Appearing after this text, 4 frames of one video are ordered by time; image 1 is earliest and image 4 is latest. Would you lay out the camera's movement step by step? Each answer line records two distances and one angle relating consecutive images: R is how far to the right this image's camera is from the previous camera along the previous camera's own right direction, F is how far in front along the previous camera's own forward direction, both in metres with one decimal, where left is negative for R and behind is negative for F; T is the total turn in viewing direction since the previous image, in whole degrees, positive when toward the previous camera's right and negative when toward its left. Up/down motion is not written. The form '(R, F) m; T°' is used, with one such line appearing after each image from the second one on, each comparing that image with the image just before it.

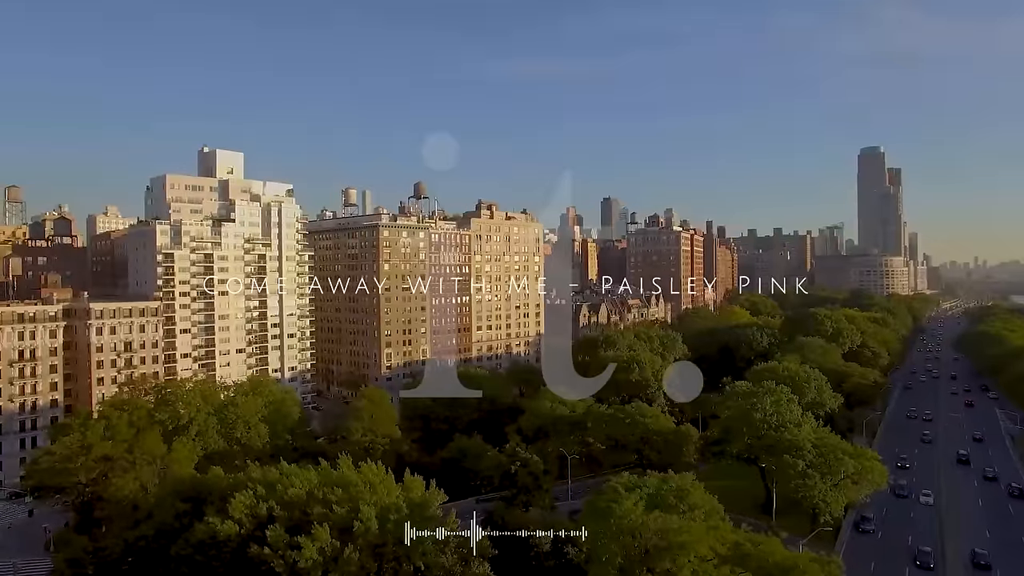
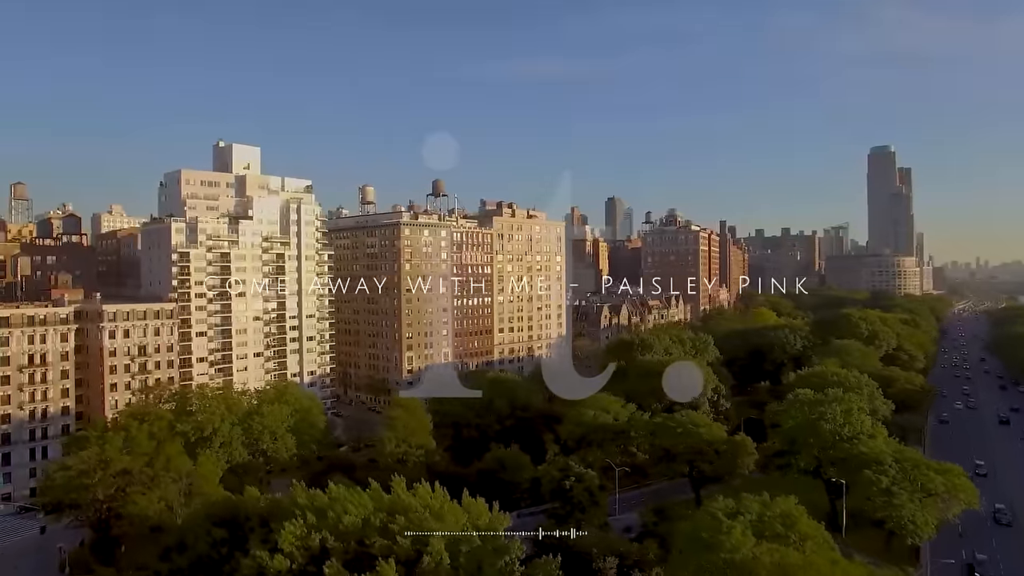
(-3.2, +3.7) m; 0°
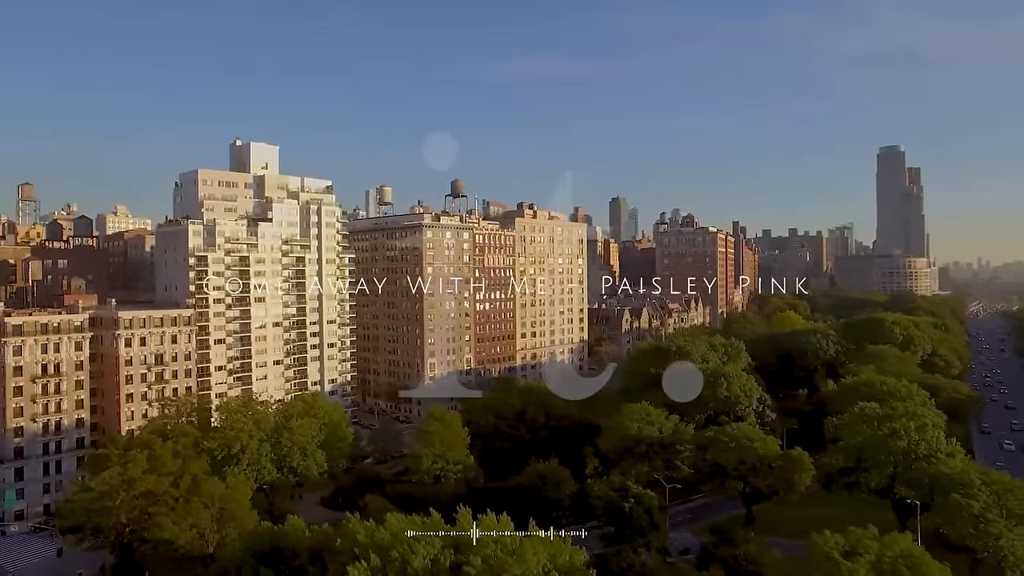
(-3.0, +3.2) m; 0°
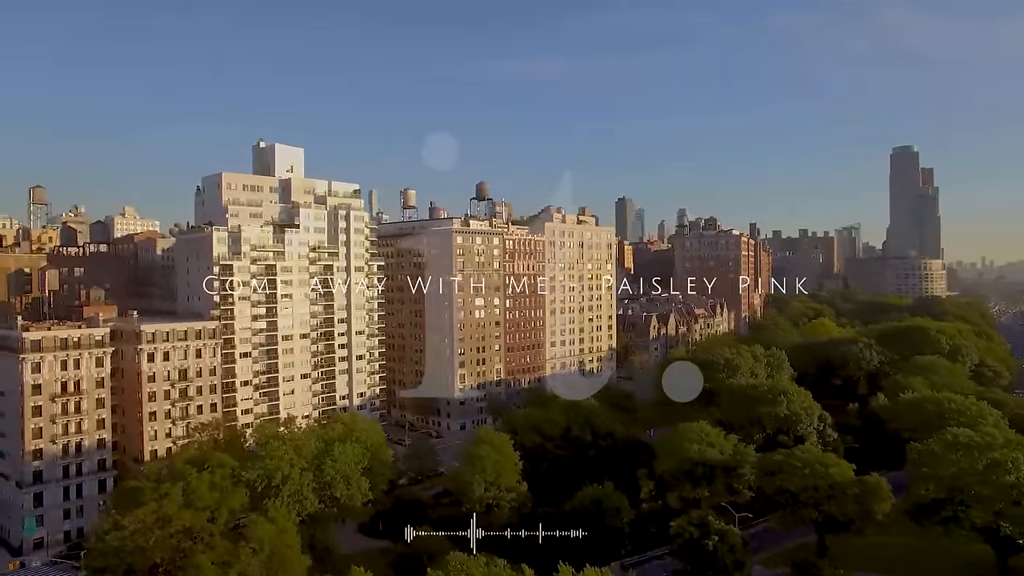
(-3.7, +3.8) m; 0°
